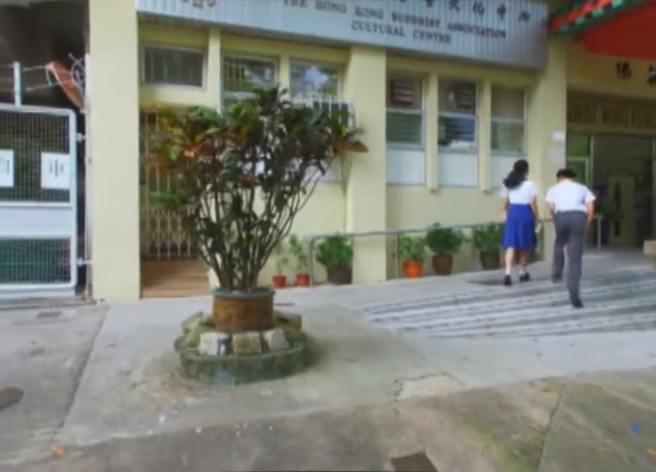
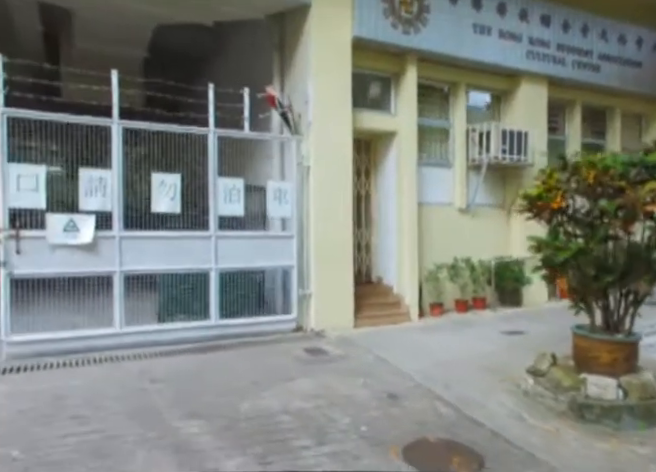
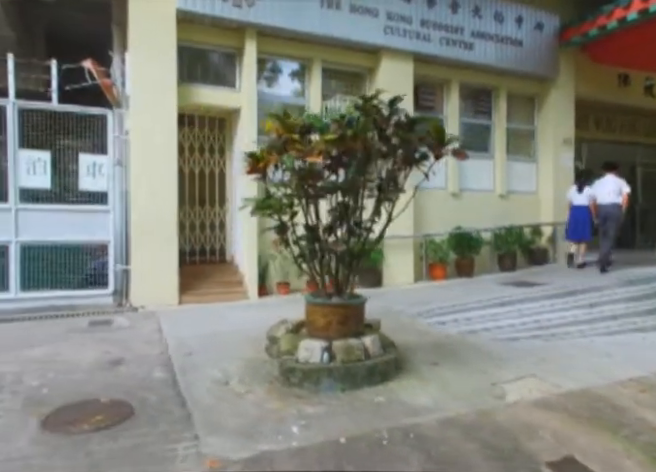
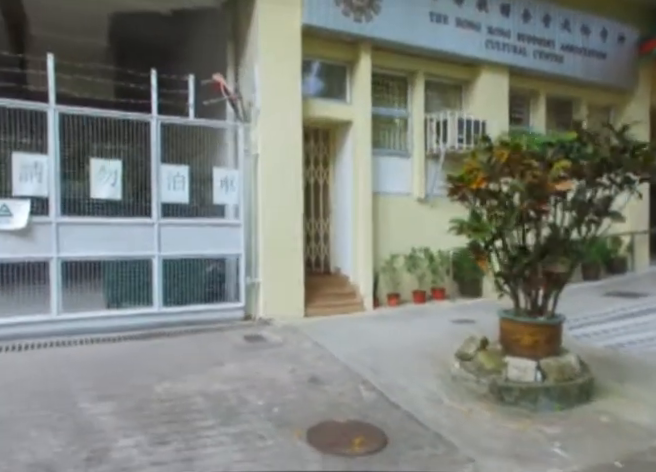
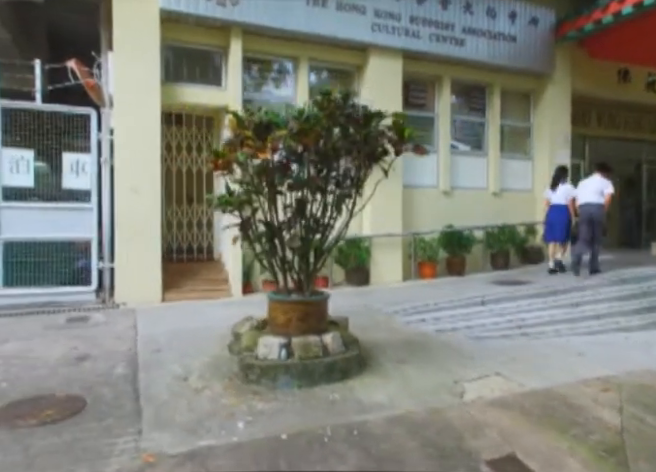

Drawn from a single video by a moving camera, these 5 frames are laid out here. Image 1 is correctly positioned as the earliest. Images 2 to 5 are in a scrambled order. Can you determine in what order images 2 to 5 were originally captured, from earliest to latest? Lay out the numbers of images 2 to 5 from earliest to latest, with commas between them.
5, 3, 4, 2
